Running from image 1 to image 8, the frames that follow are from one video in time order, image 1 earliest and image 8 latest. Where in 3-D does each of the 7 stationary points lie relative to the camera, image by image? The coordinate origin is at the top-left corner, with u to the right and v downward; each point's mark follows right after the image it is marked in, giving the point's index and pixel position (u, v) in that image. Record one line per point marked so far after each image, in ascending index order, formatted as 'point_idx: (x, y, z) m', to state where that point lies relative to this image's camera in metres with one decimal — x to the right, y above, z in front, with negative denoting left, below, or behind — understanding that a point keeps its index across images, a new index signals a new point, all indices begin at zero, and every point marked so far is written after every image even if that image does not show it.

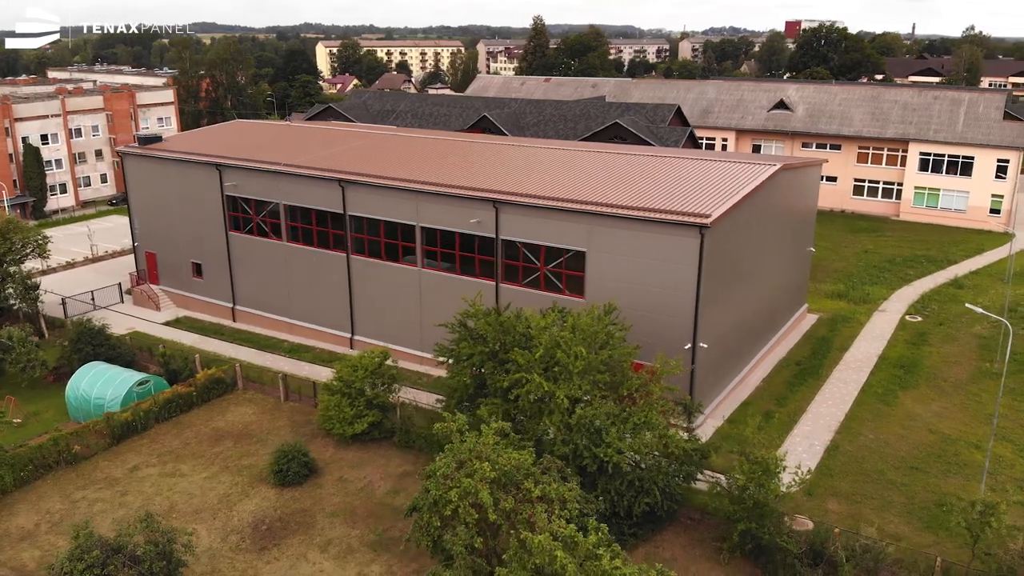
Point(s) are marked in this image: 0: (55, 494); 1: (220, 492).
0: (-9.3, -4.2, +16.8) m
1: (-5.9, -4.2, +16.9) m
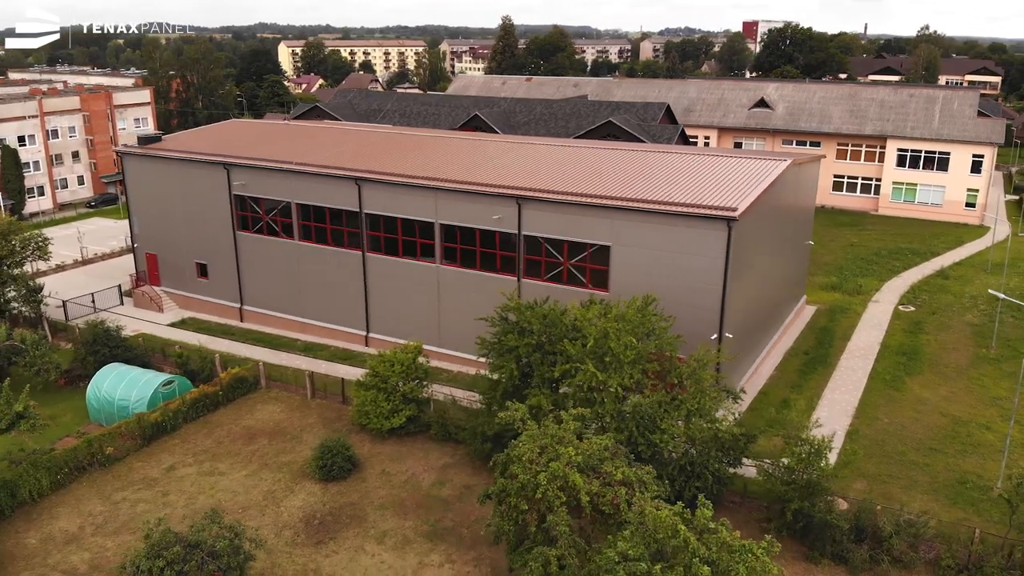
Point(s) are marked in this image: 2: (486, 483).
0: (-8.5, -4.2, +16.7) m
1: (-5.0, -4.1, +16.9) m
2: (-0.5, -4.0, +16.9) m
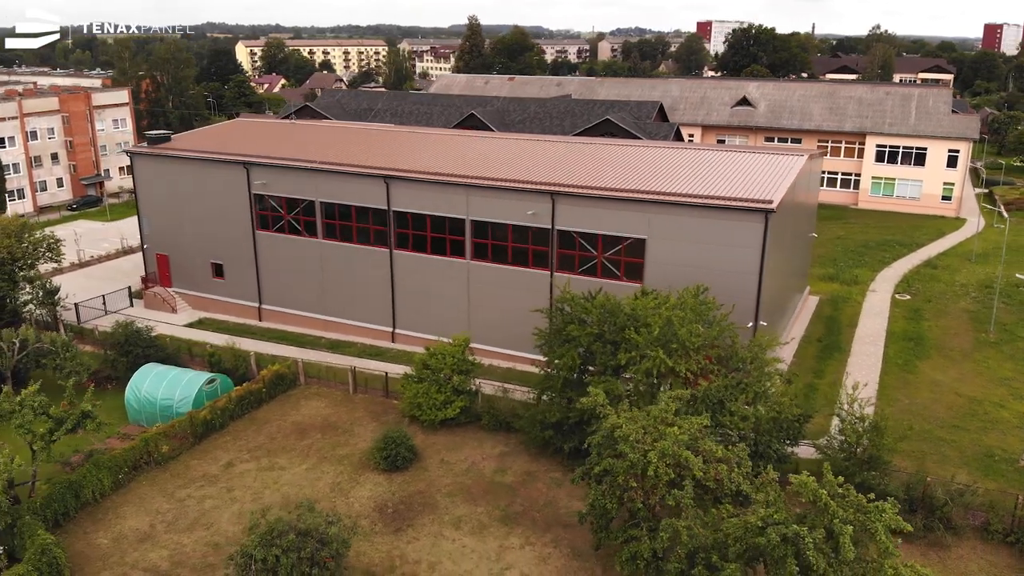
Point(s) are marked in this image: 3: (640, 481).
0: (-7.2, -4.2, +16.8) m
1: (-3.8, -4.0, +17.2) m
2: (+0.7, -3.8, +17.5) m
3: (+1.9, -2.8, +12.0) m
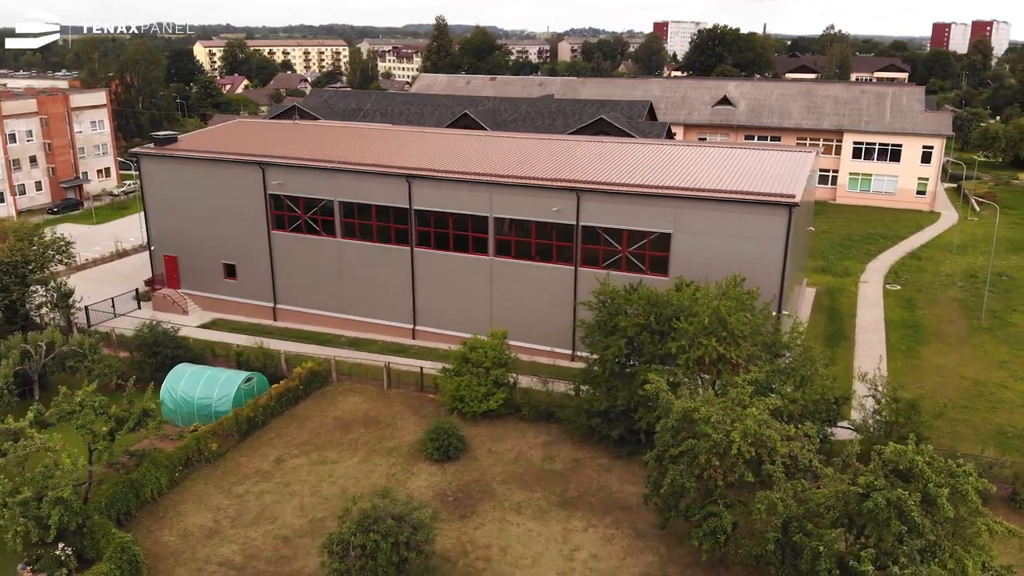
0: (-6.1, -4.1, +17.0) m
1: (-2.7, -3.9, +17.6) m
2: (+1.8, -3.6, +18.1) m
3: (+3.2, -2.6, +12.7) m
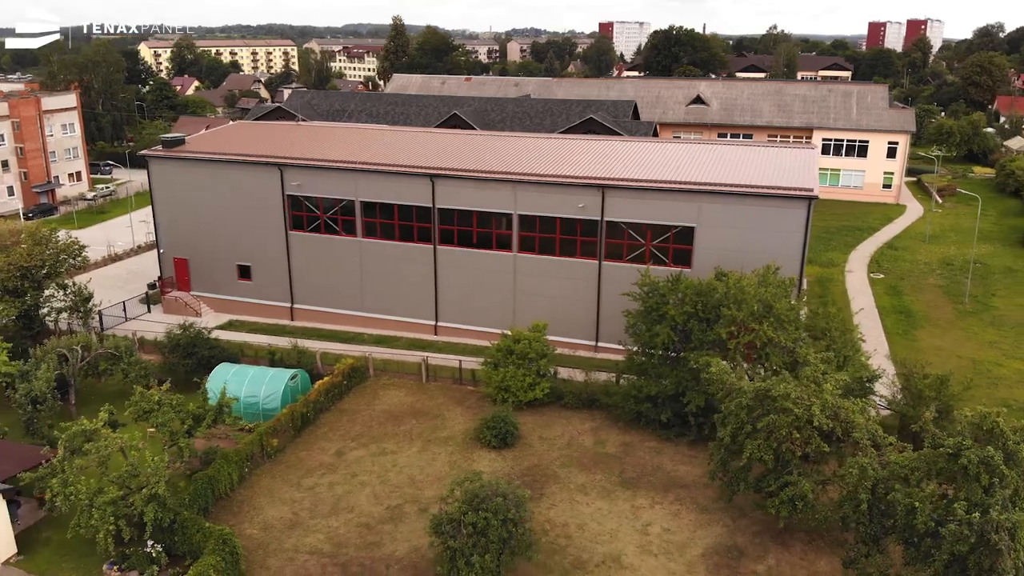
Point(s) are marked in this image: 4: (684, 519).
0: (-4.8, -4.1, +17.4) m
1: (-1.5, -3.8, +18.2) m
2: (+3.0, -3.4, +19.0) m
3: (+4.7, -2.4, +13.7) m
4: (+3.3, -4.4, +16.0) m
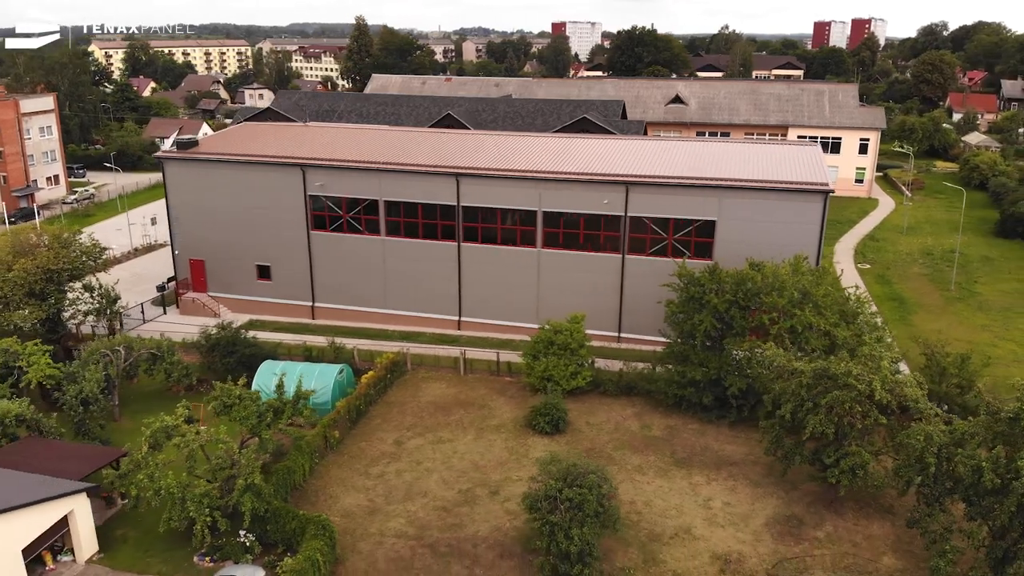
0: (-3.5, -4.0, +18.0) m
1: (-0.2, -3.7, +19.0) m
2: (+4.1, -3.2, +20.1) m
3: (+6.2, -2.1, +14.9) m
4: (+4.7, -4.2, +17.1) m
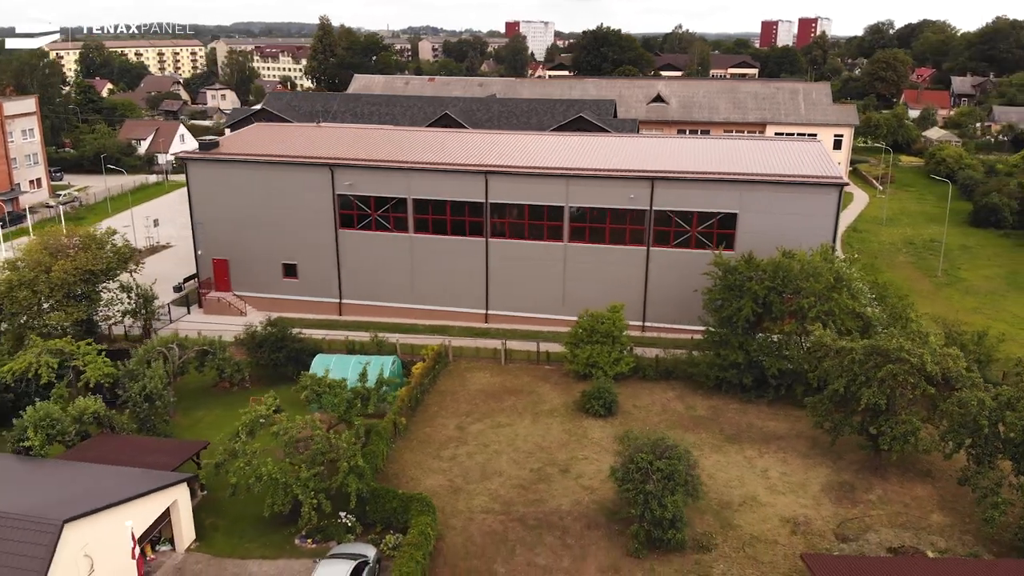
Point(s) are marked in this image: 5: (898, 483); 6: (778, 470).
0: (-2.0, -3.9, +18.9) m
1: (+1.2, -3.5, +20.1) m
2: (+5.5, -2.9, +21.4) m
3: (+7.9, -1.8, +16.4) m
4: (+6.2, -3.9, +18.5) m
5: (+8.2, -4.1, +17.6) m
6: (+5.8, -4.0, +18.2) m
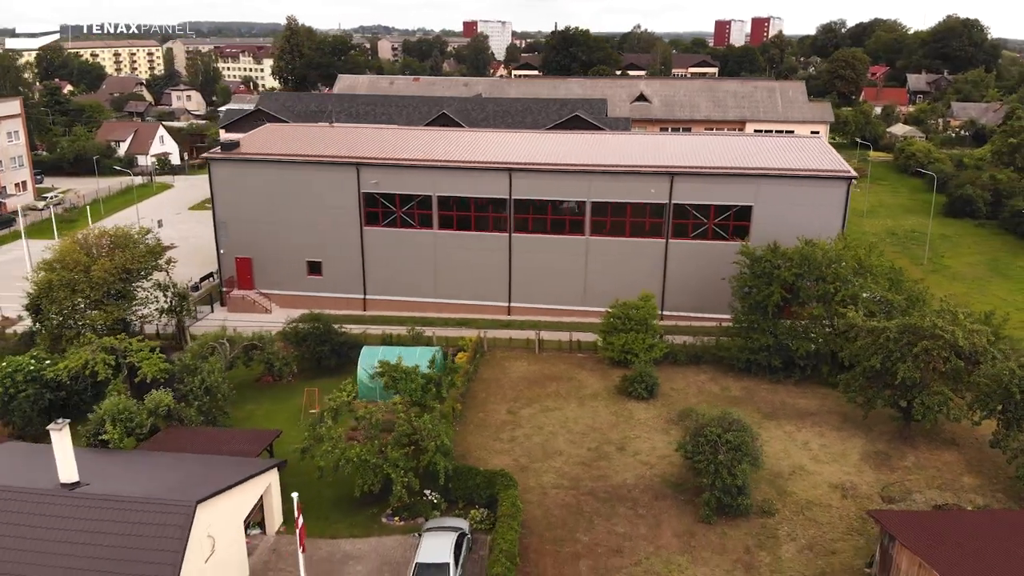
0: (-0.6, -3.7, +19.9) m
1: (+2.5, -3.2, +21.3) m
2: (+6.7, -2.6, +22.8) m
3: (+9.3, -1.4, +17.9) m
4: (+7.6, -3.5, +19.9) m
5: (+9.6, -3.8, +19.2) m
6: (+7.2, -3.6, +19.7) m
